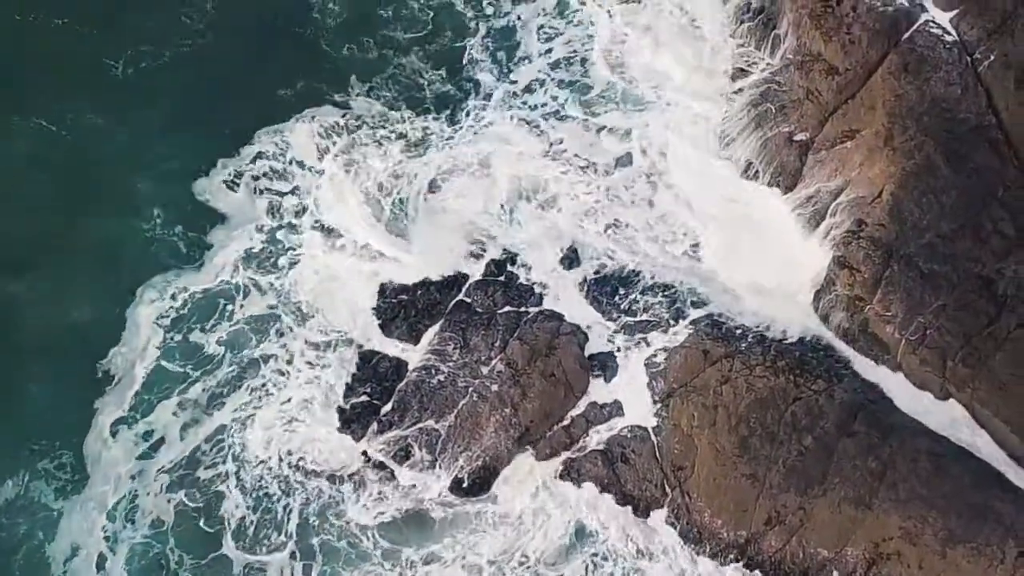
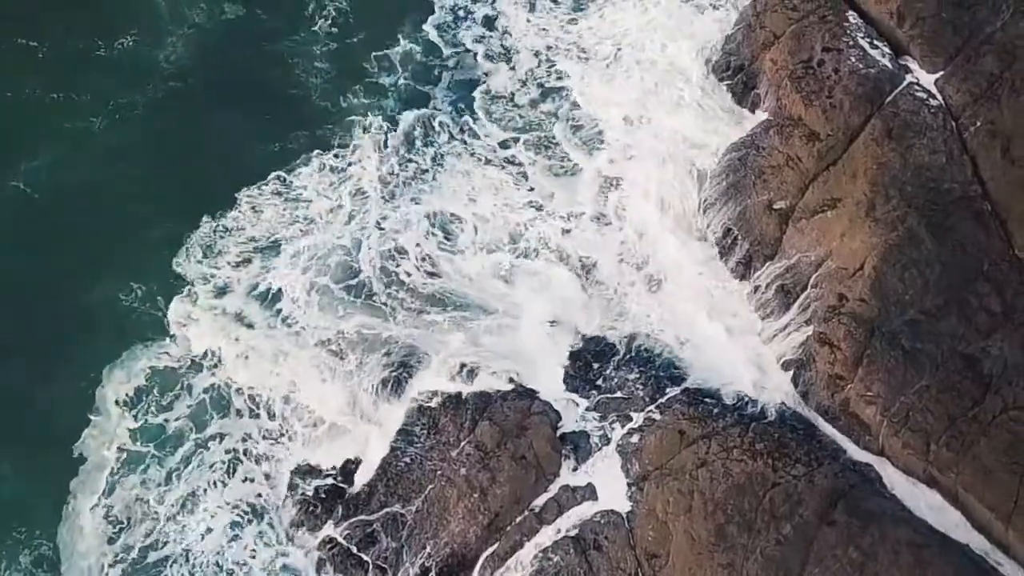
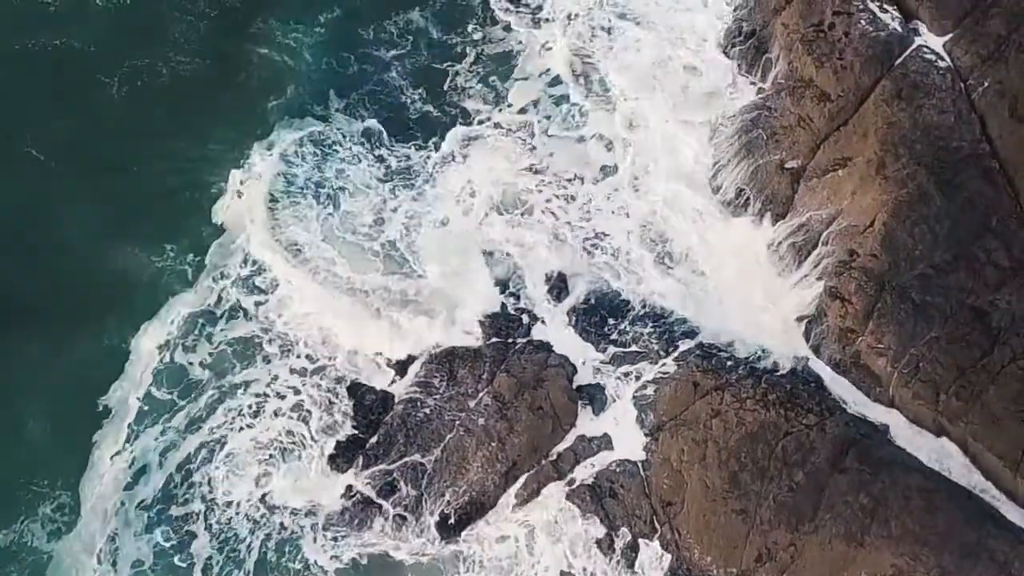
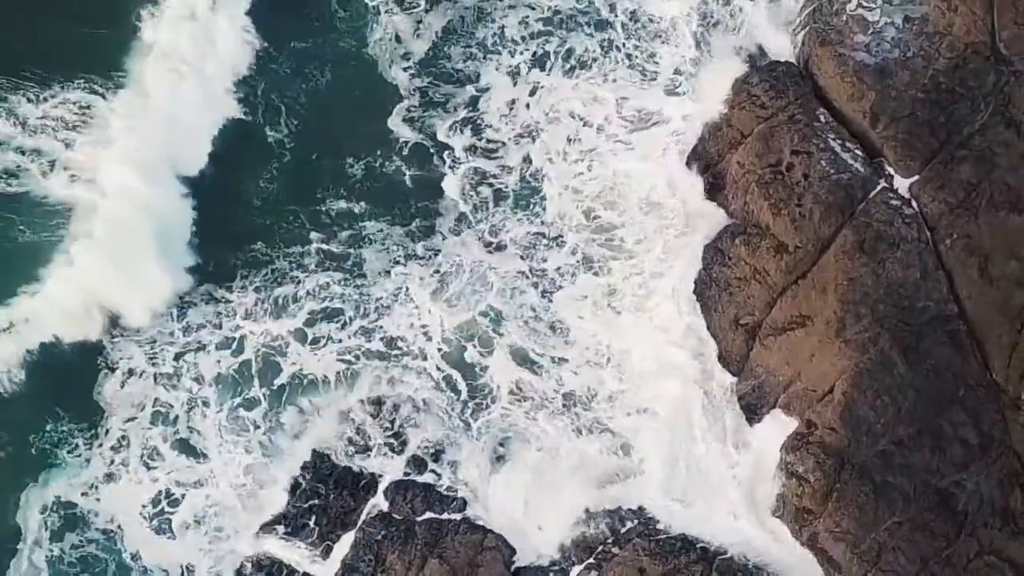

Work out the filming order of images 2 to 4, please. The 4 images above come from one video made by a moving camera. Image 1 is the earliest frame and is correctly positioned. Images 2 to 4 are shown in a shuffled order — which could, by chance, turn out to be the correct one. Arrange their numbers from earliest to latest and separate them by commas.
3, 2, 4
